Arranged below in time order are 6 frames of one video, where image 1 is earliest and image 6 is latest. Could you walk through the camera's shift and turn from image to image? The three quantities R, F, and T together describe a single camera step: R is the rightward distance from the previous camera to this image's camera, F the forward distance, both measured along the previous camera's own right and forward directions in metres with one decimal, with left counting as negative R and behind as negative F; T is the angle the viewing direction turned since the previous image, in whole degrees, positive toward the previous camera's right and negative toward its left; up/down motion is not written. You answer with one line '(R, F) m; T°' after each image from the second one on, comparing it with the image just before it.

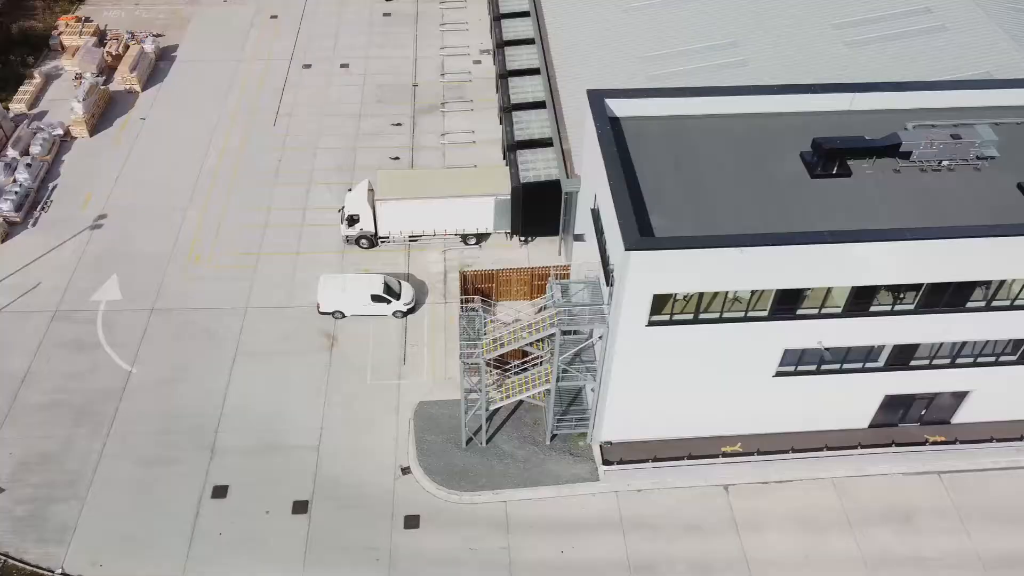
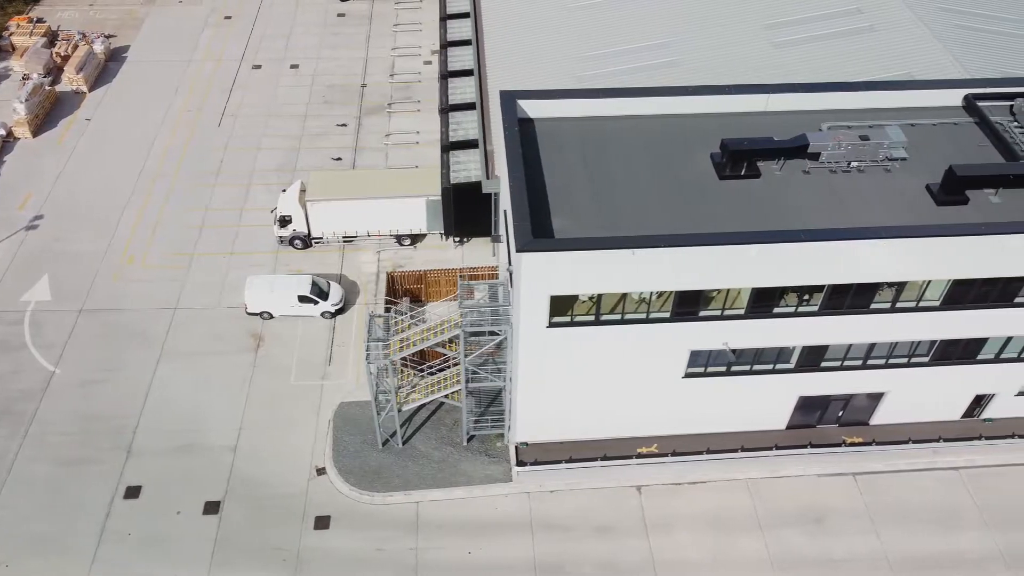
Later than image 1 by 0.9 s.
(+5.1, 0.0) m; 0°
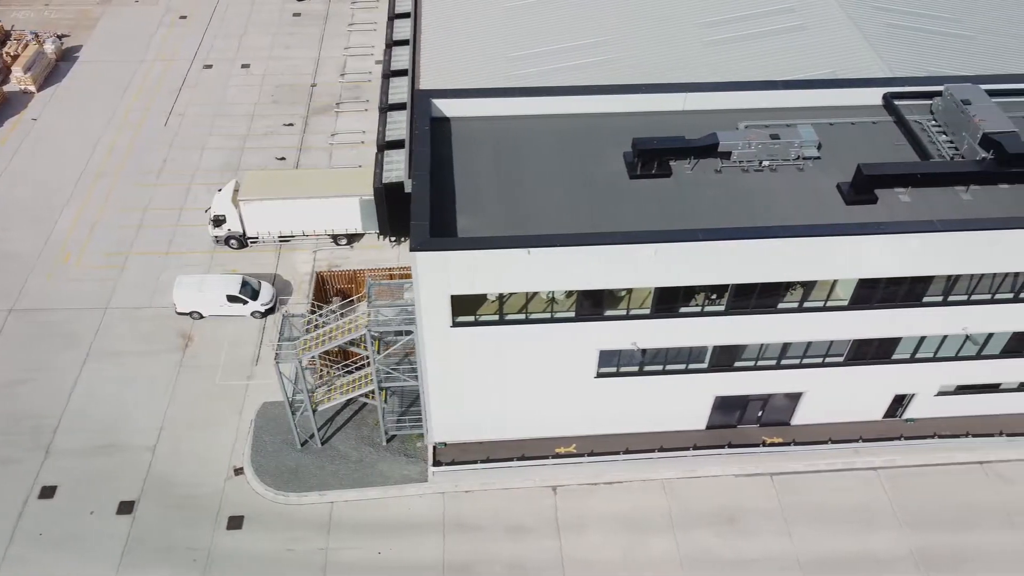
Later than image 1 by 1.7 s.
(+4.9, +0.1) m; 0°
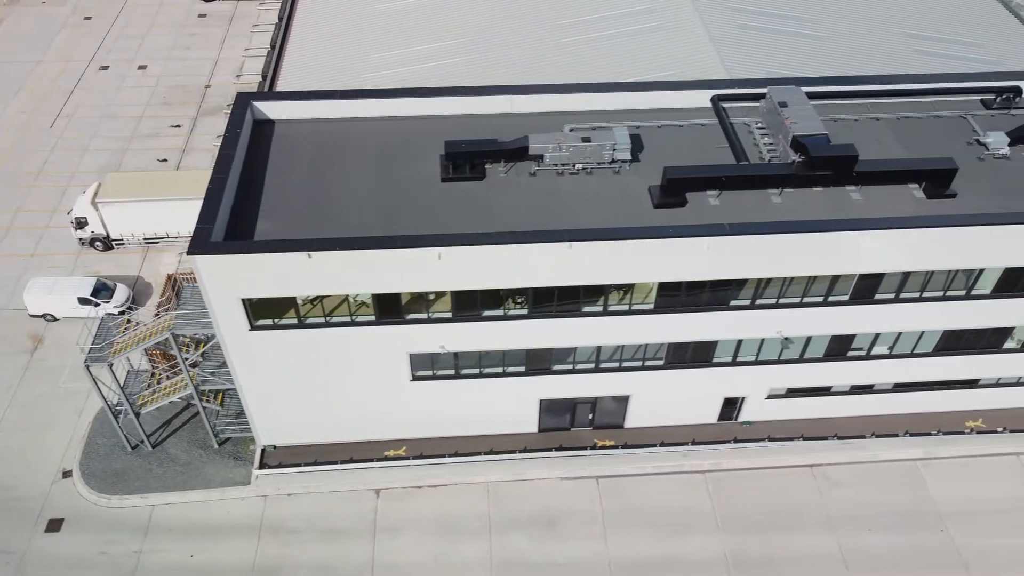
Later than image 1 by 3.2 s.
(+10.1, +0.1) m; 0°
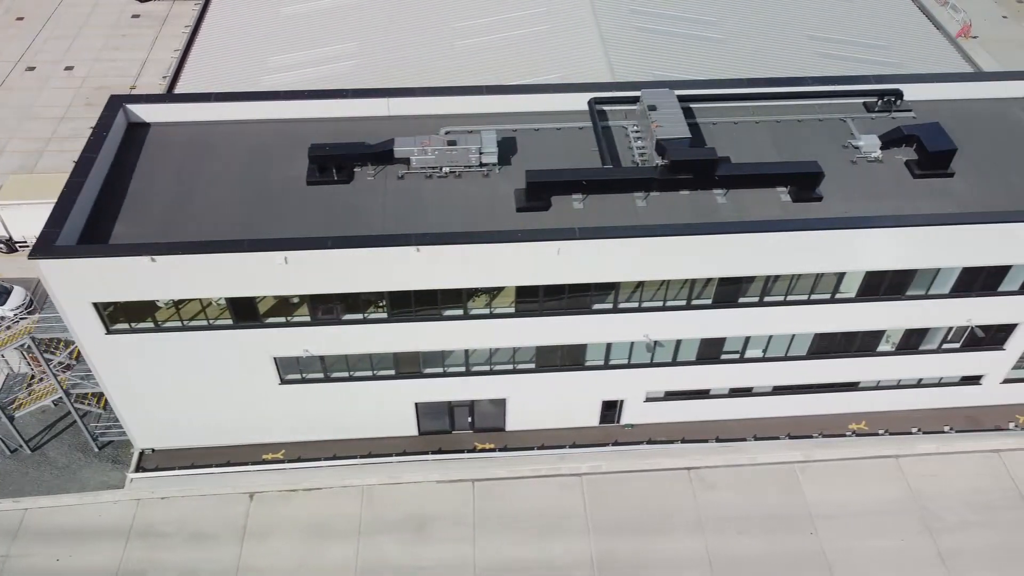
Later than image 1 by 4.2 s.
(+7.2, 0.0) m; 0°
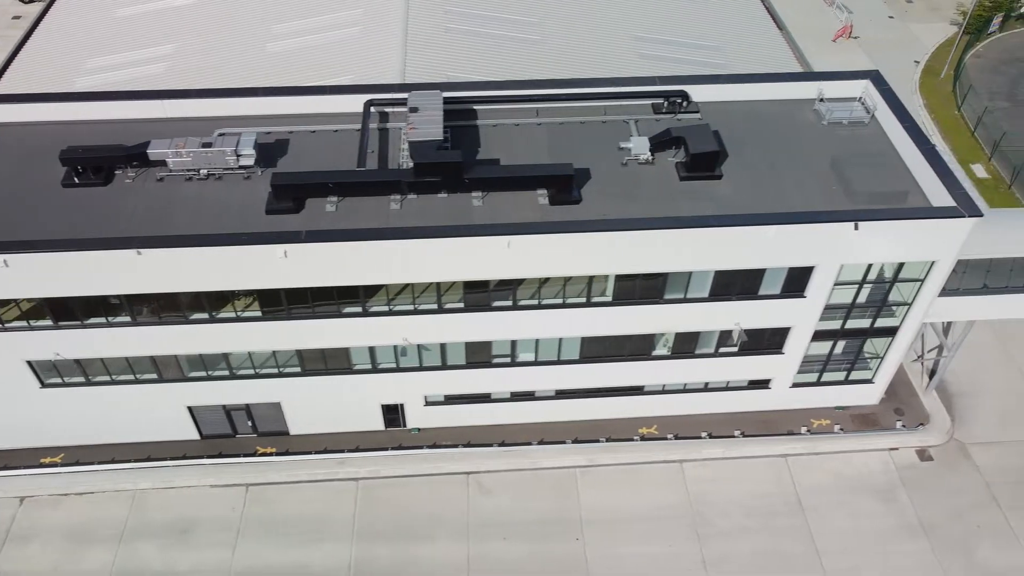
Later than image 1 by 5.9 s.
(+13.0, +0.2) m; 0°
